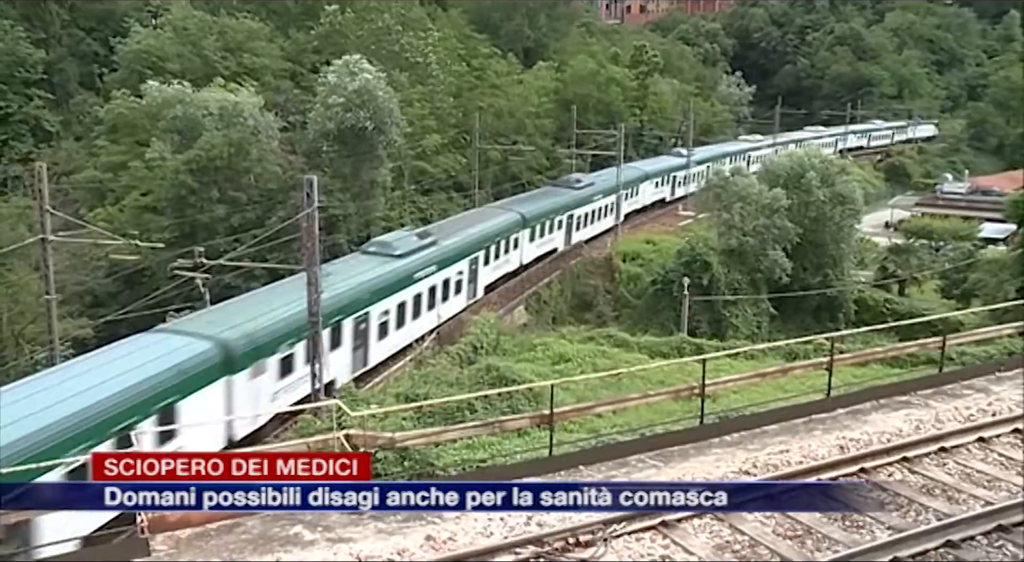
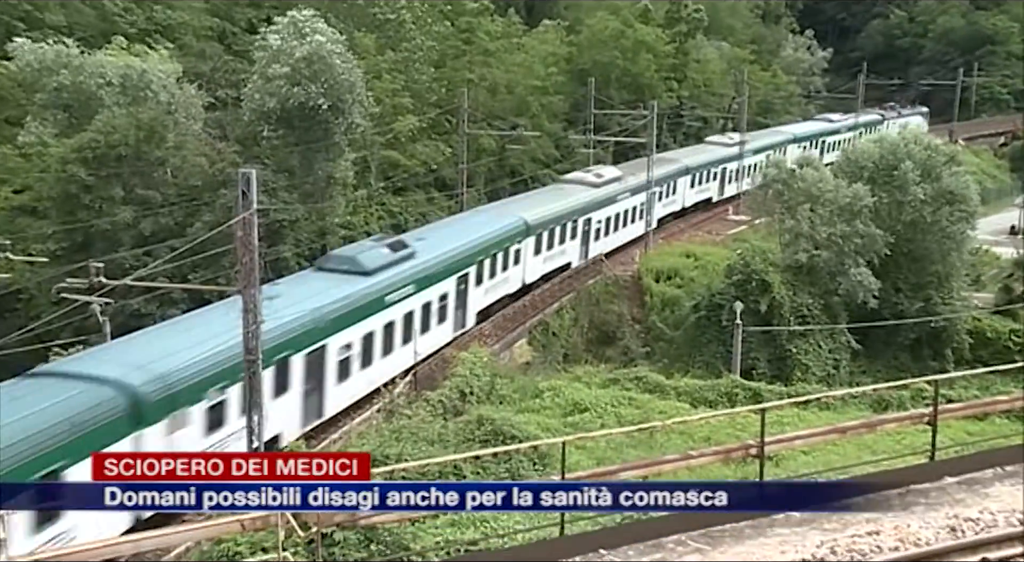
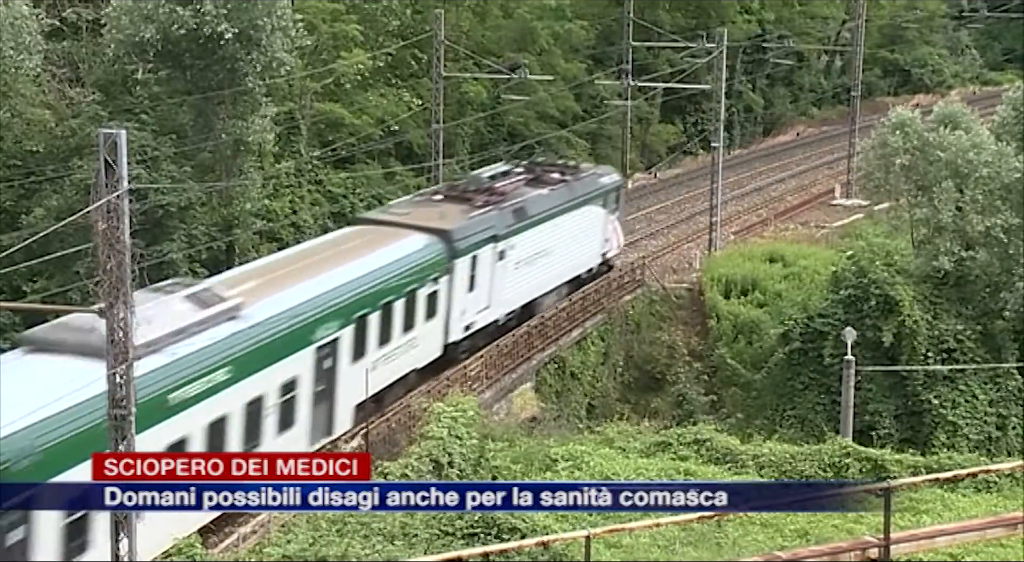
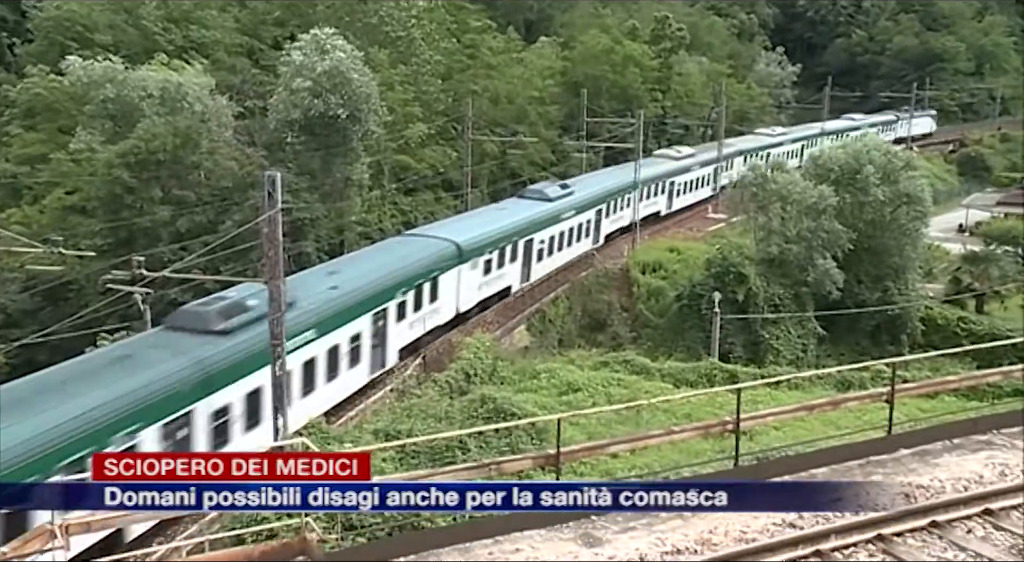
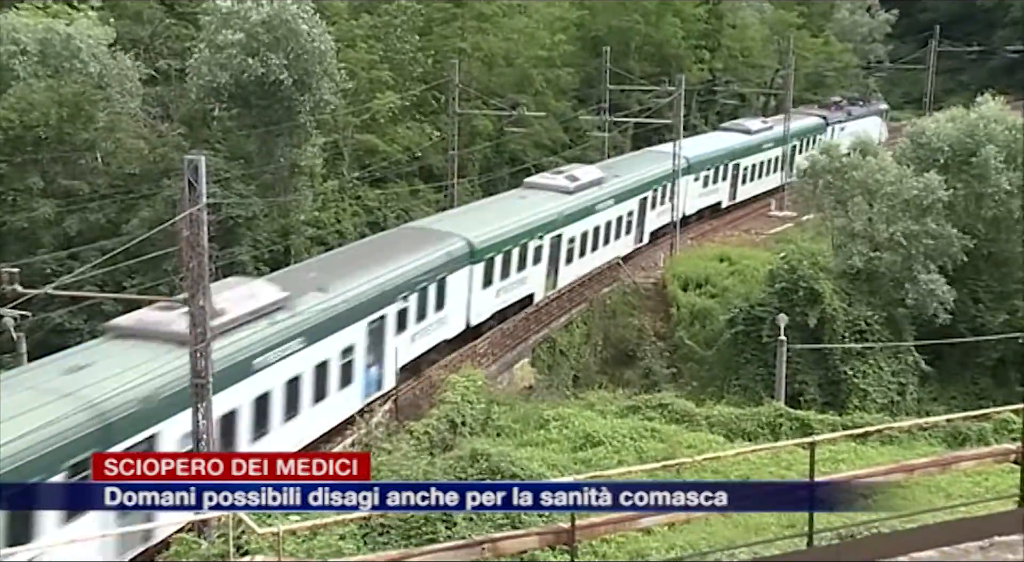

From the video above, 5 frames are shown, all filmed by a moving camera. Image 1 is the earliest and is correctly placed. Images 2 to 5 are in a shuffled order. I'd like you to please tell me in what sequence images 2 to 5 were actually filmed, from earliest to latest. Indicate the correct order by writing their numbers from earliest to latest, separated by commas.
4, 2, 5, 3
